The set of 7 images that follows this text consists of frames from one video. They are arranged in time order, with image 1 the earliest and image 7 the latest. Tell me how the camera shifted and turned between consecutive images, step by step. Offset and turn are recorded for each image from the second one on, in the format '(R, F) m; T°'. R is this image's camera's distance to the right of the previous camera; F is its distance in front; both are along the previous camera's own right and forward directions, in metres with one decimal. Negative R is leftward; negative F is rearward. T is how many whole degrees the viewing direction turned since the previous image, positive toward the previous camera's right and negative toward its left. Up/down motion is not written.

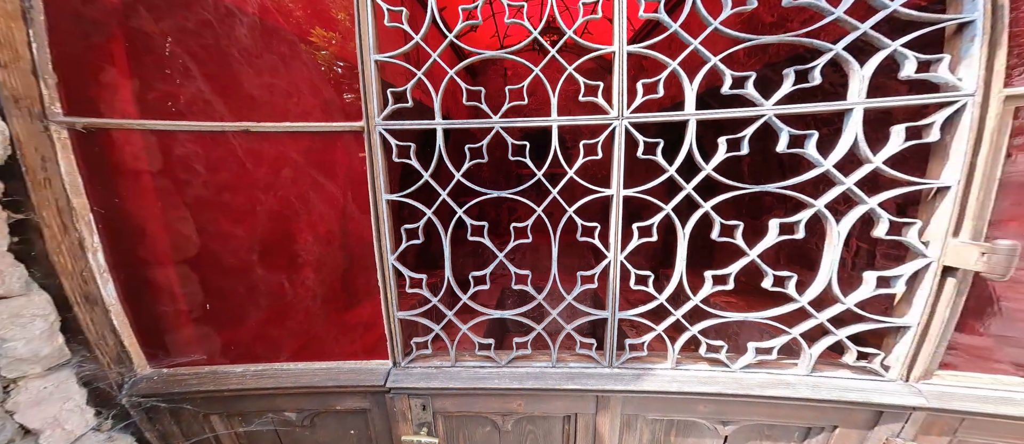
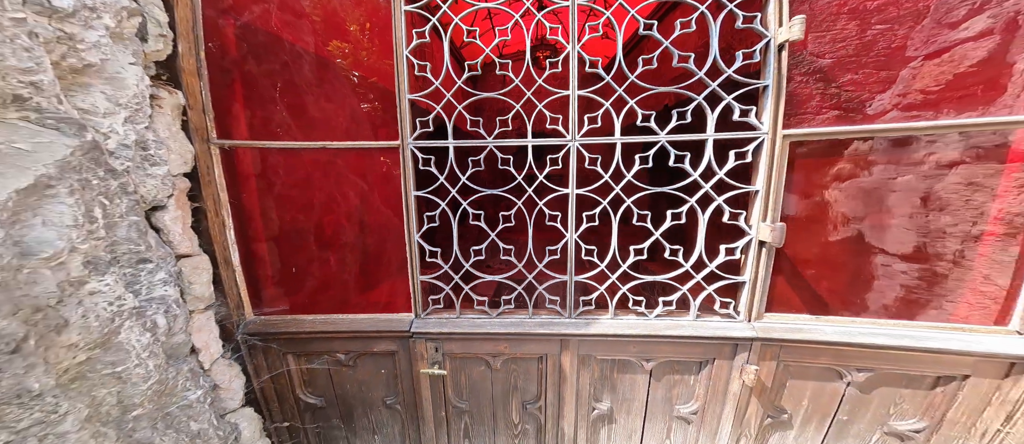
(-0.1, -0.5) m; +5°
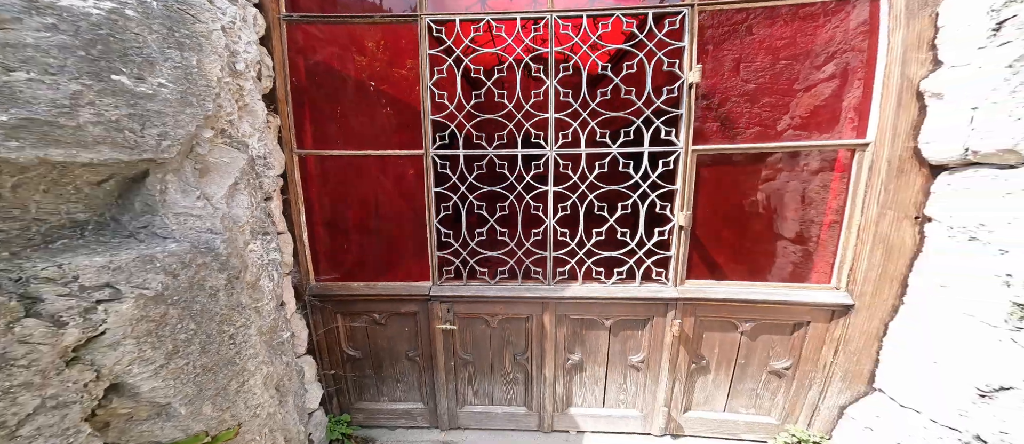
(-0.1, -0.5) m; +4°
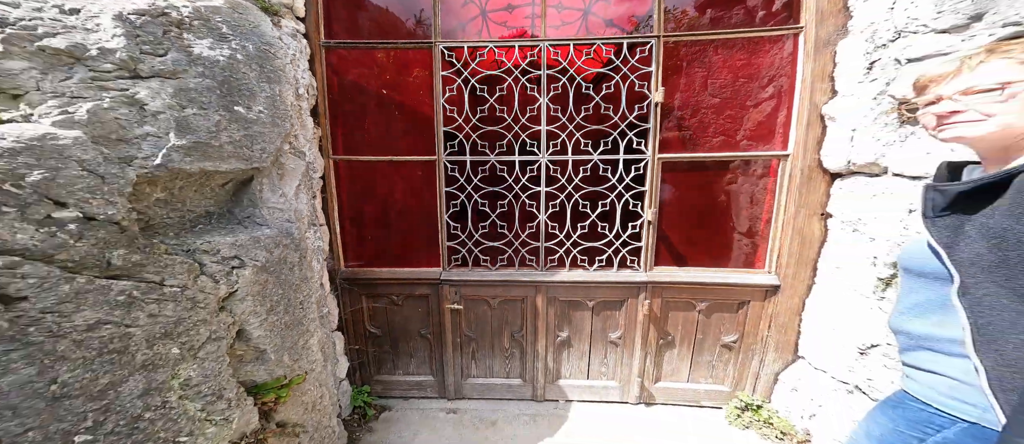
(-0.1, -0.3) m; +3°
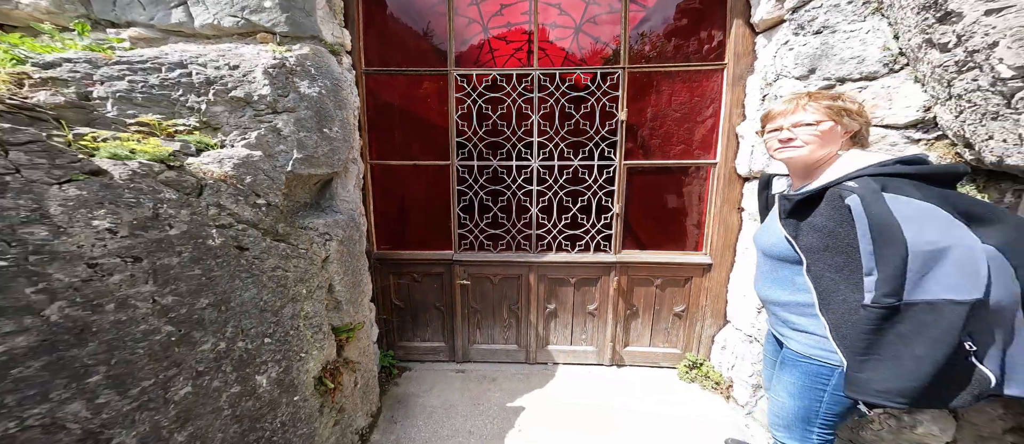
(-0.1, -0.5) m; +3°
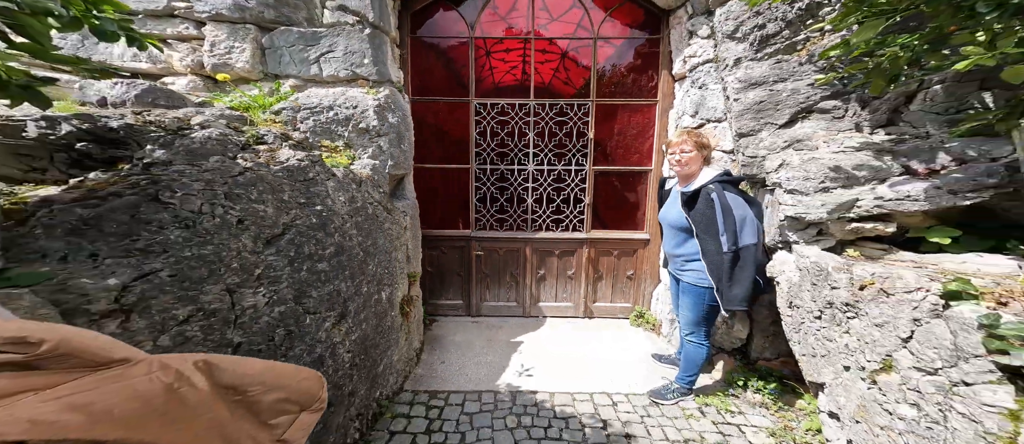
(-0.2, -0.9) m; +4°
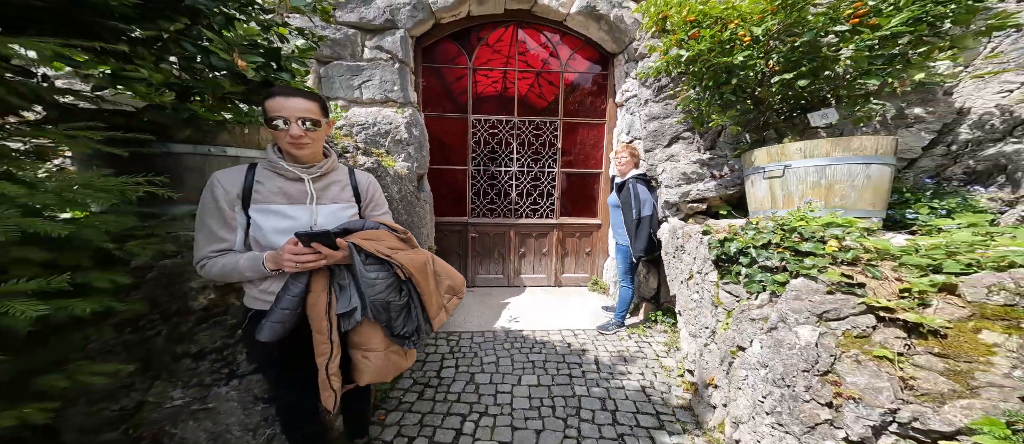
(-0.2, -0.8) m; +5°
